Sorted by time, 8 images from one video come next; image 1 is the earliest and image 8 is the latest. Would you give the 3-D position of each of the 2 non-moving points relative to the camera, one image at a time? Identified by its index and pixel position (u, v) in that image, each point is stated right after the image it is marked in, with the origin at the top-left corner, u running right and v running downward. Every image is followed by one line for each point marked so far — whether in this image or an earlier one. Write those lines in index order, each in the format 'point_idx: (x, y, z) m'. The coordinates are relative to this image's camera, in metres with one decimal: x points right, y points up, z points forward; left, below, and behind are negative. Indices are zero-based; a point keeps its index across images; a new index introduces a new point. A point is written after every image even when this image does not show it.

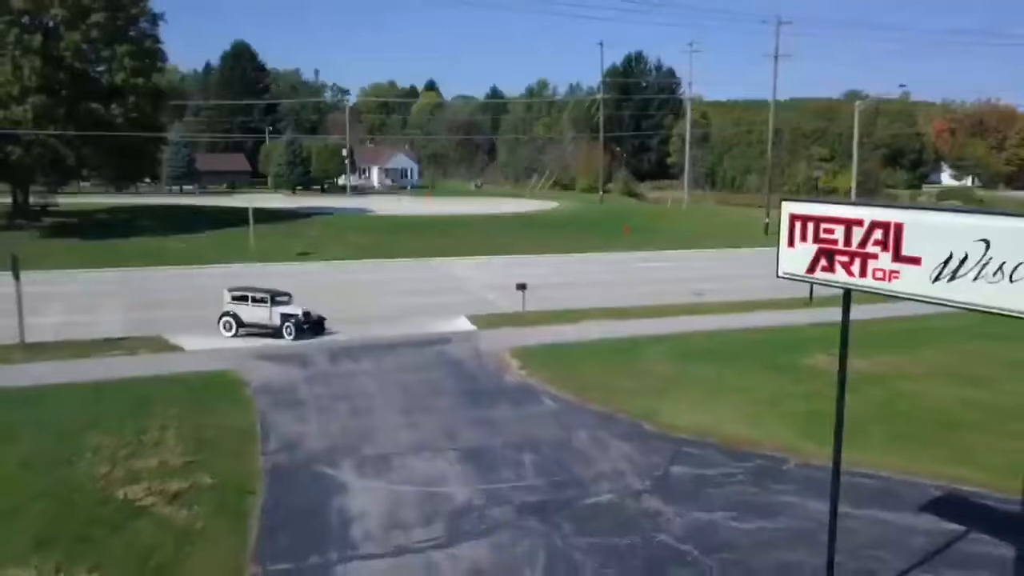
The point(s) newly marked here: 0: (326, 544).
0: (-1.9, -2.6, +12.2) m
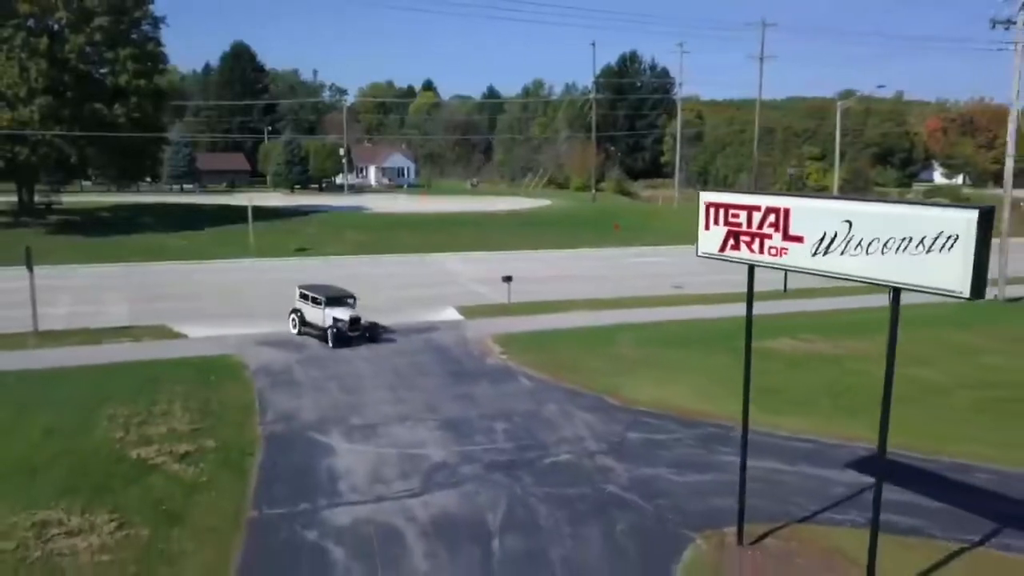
0: (-2.3, -2.4, +13.9) m
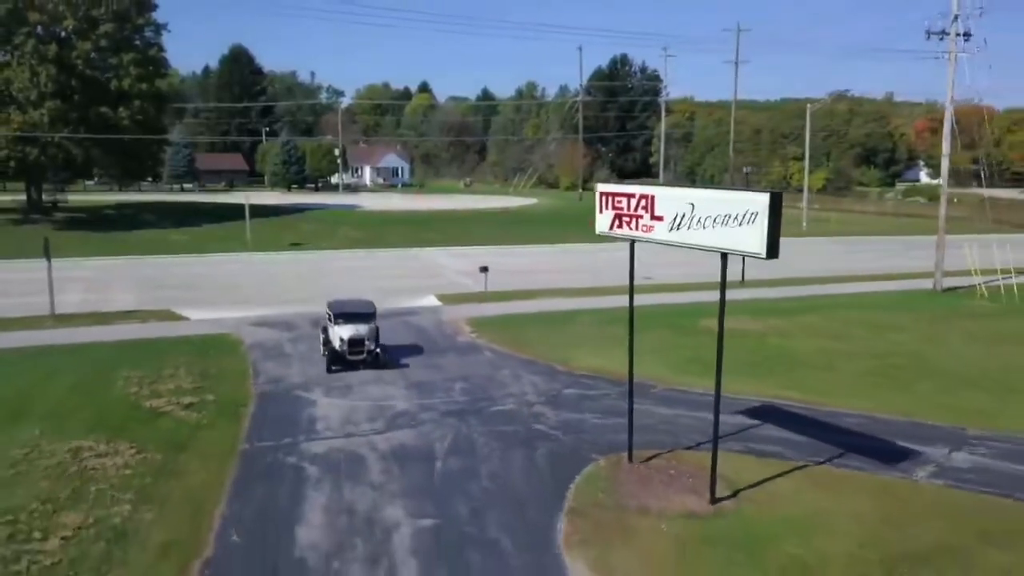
0: (-3.0, -2.0, +16.9) m
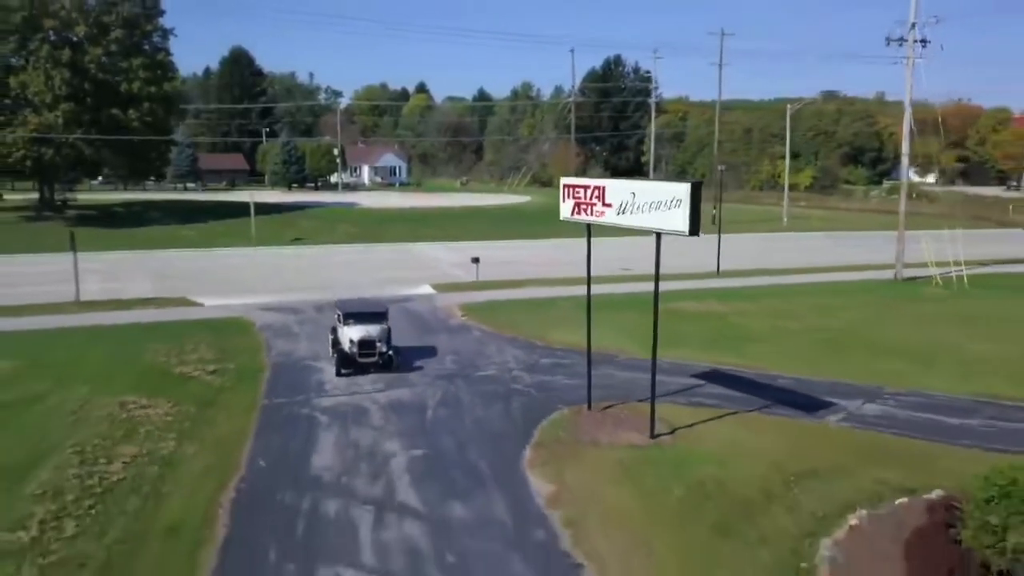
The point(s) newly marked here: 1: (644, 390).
0: (-3.3, -1.7, +19.7) m
1: (+2.1, -1.6, +19.2) m
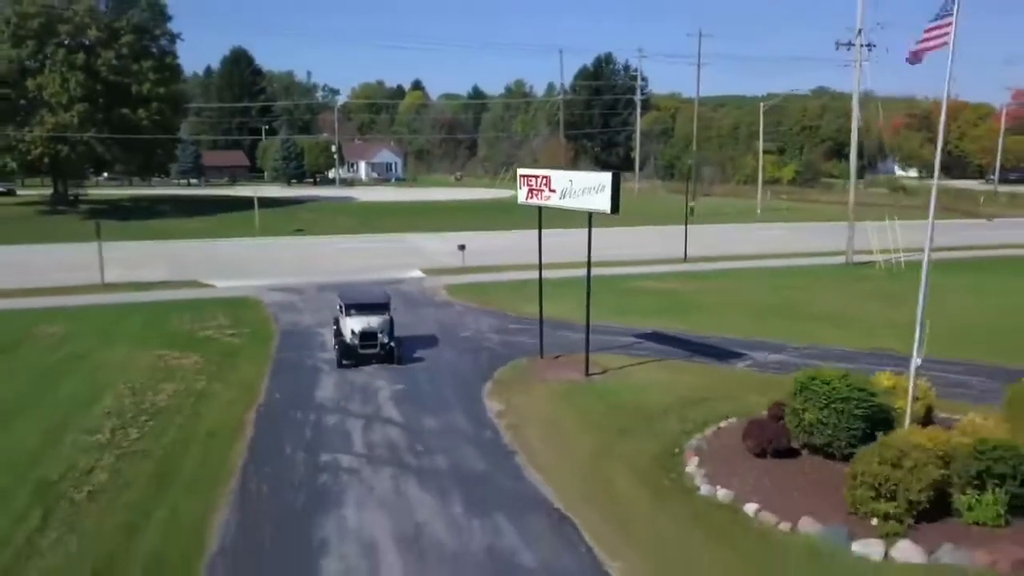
0: (-3.9, -1.2, +23.5) m
1: (+1.5, -1.1, +23.0) m
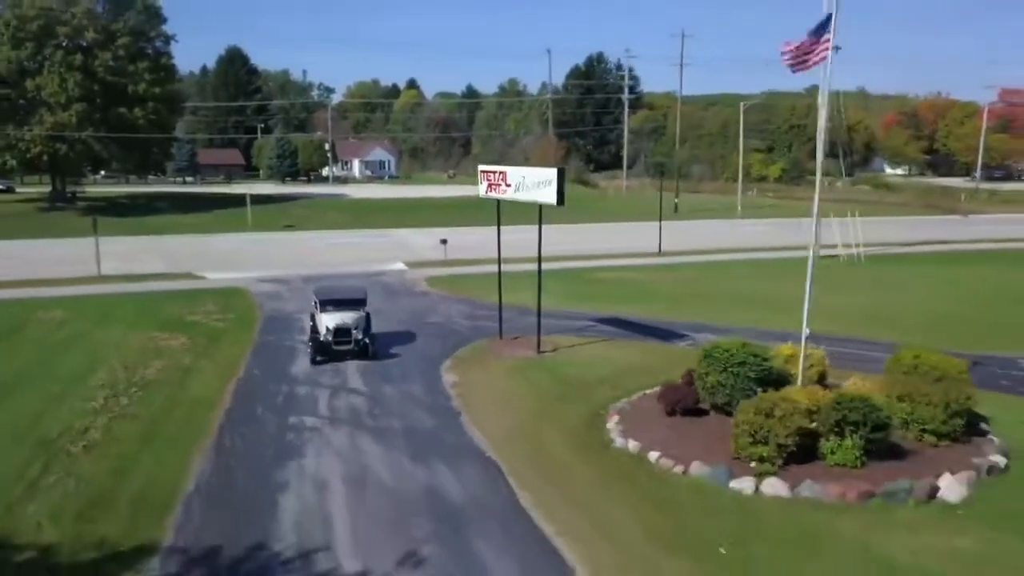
0: (-4.6, -0.9, +25.4) m
1: (+0.8, -0.9, +24.9) m
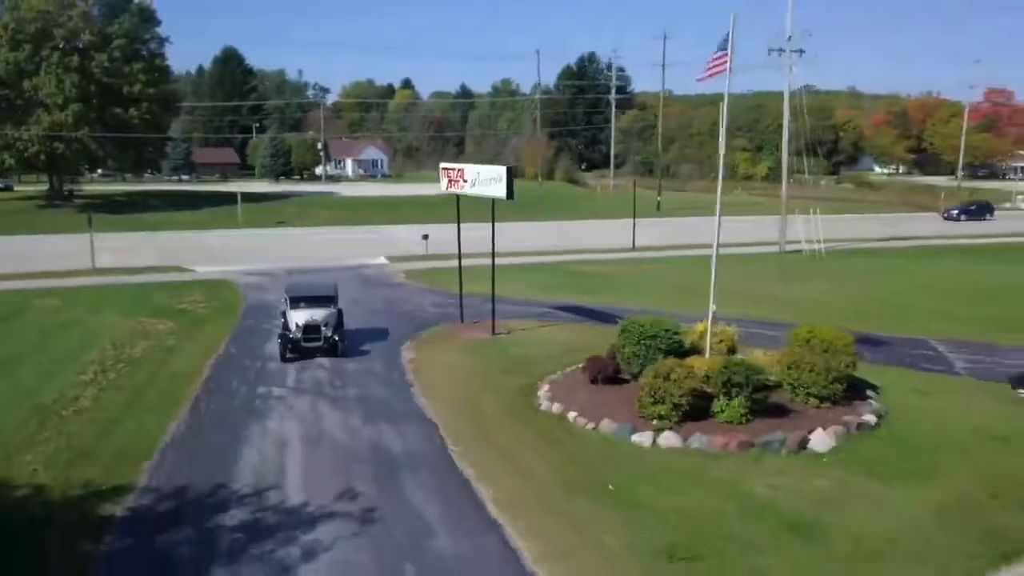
0: (-5.5, -0.7, +27.3) m
1: (-0.1, -0.6, +26.9) m
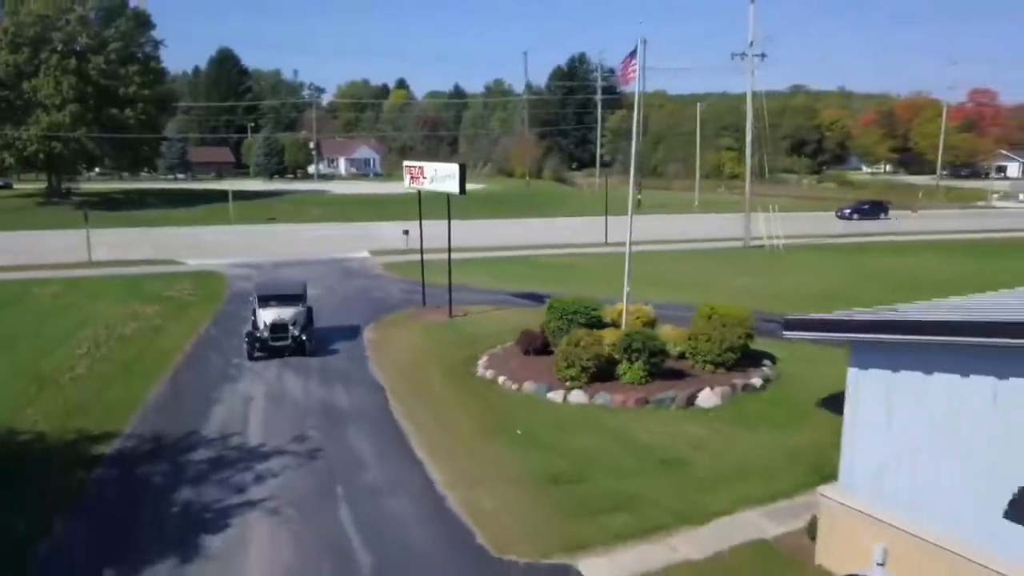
0: (-6.4, -0.4, +29.7) m
1: (-1.0, -0.3, +29.3) m
